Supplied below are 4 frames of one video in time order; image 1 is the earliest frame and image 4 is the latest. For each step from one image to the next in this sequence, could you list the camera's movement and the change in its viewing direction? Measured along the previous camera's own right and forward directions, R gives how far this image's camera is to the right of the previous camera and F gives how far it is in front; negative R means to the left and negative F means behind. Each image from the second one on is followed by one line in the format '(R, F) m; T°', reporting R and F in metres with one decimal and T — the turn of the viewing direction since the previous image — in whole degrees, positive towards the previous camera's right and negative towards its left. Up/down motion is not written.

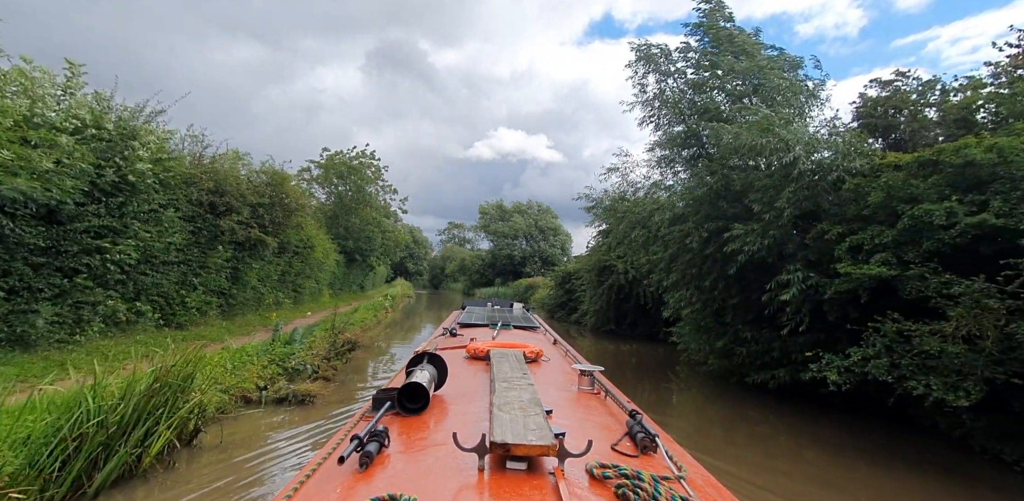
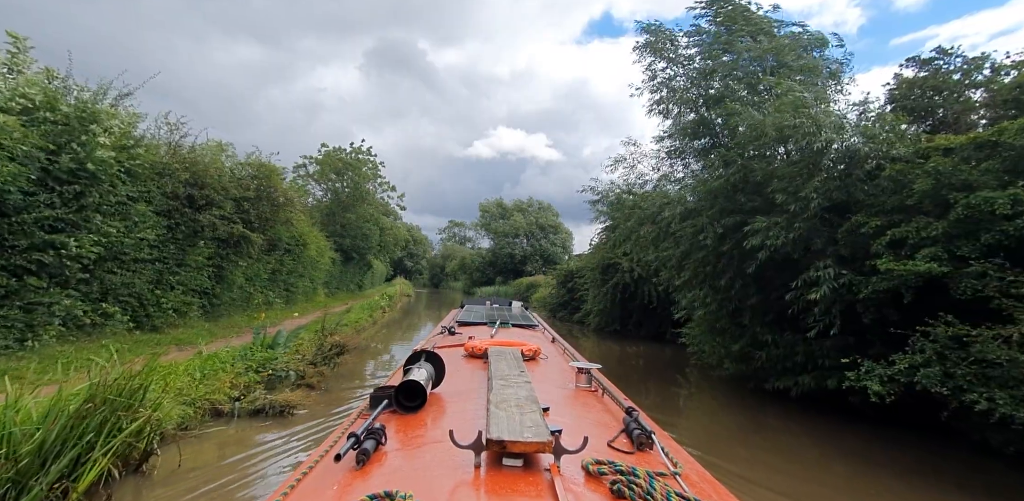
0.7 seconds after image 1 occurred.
(0.0, +0.7) m; 0°
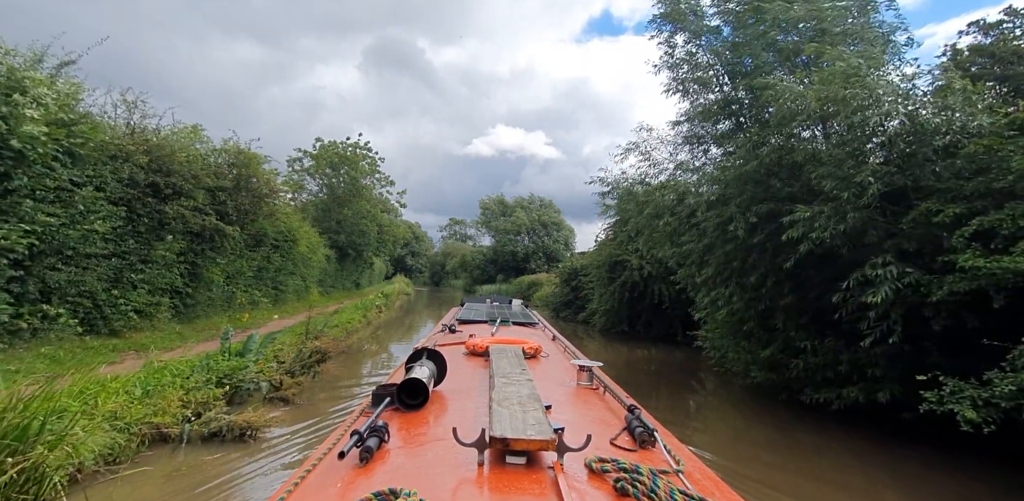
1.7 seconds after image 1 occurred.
(0.0, +1.1) m; 0°
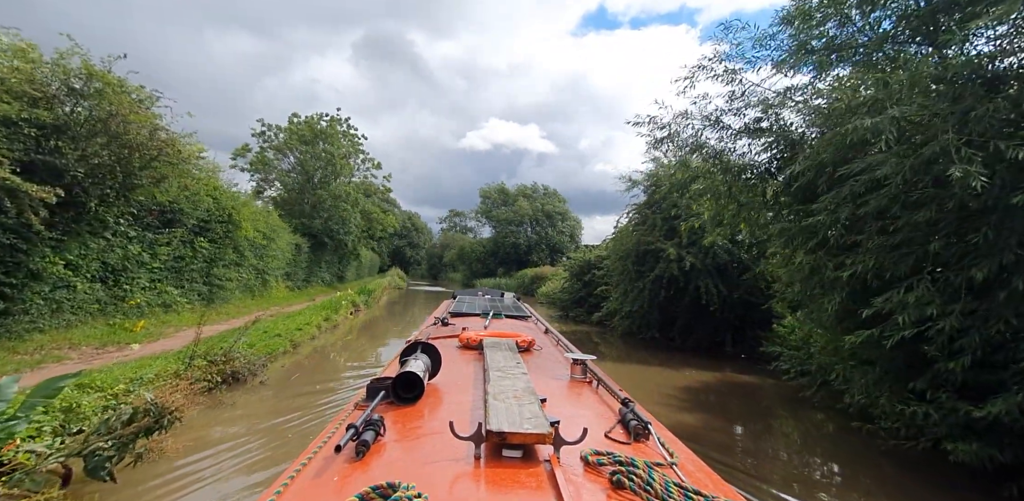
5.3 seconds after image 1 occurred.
(-0.1, +4.1) m; 0°
